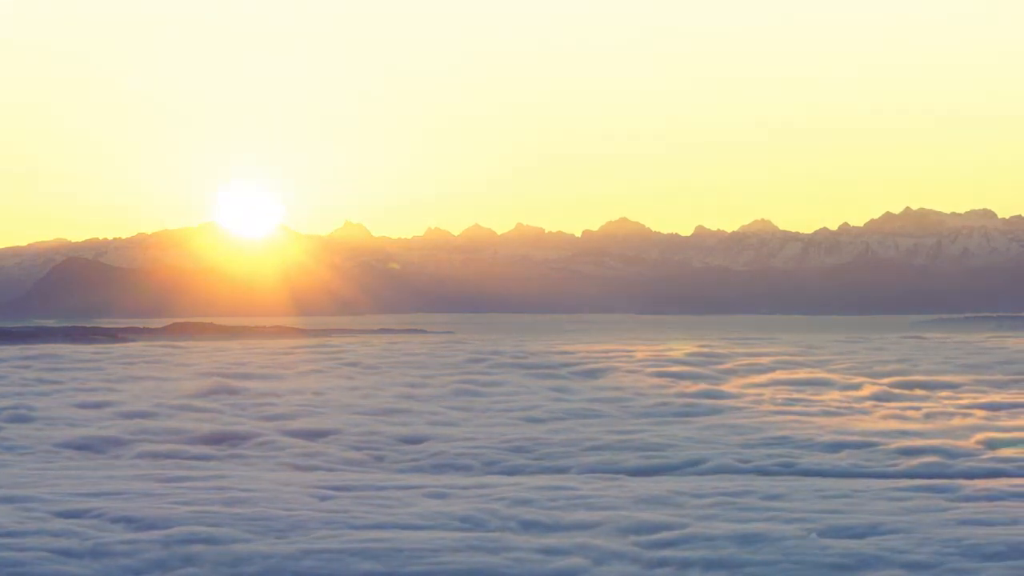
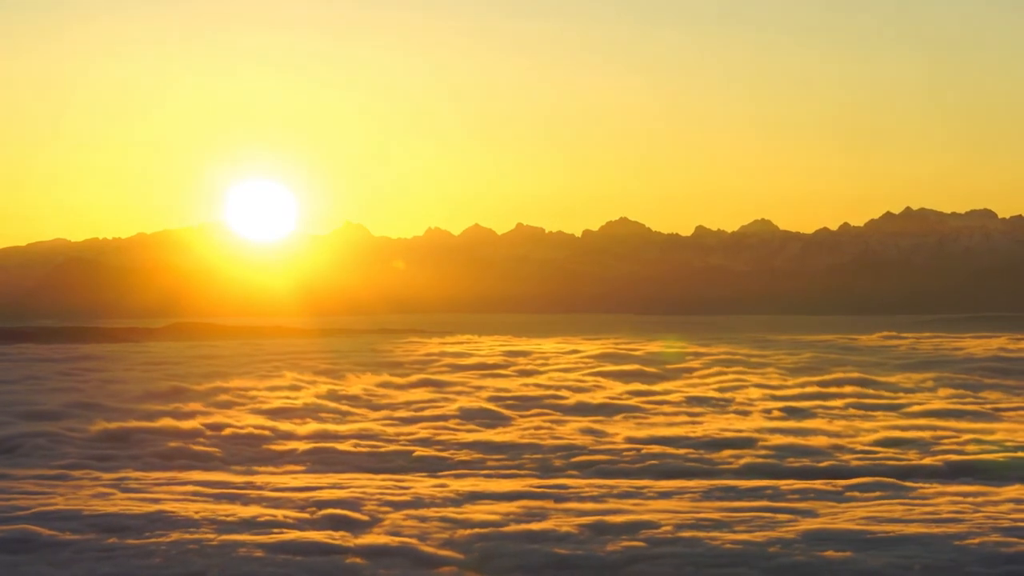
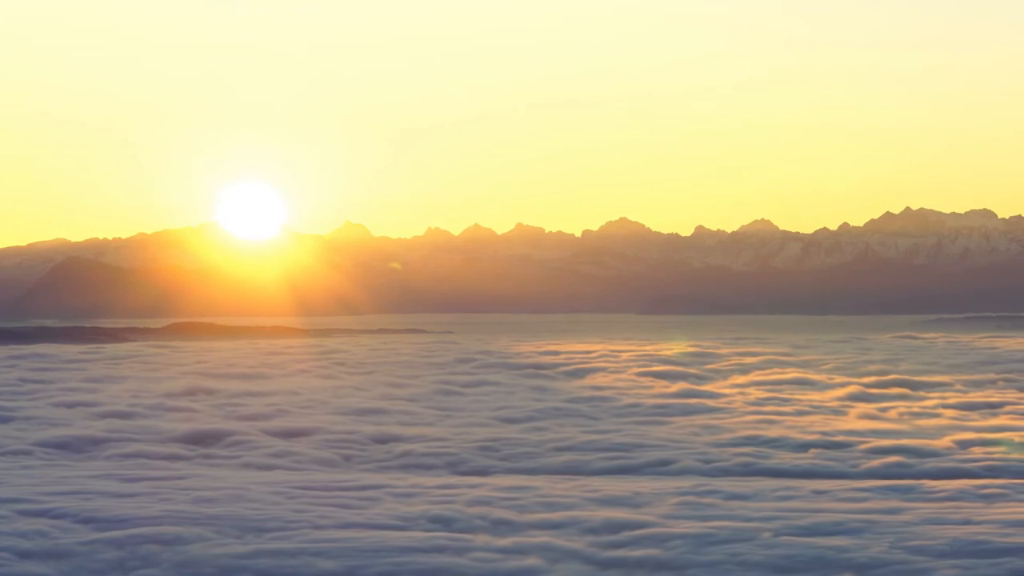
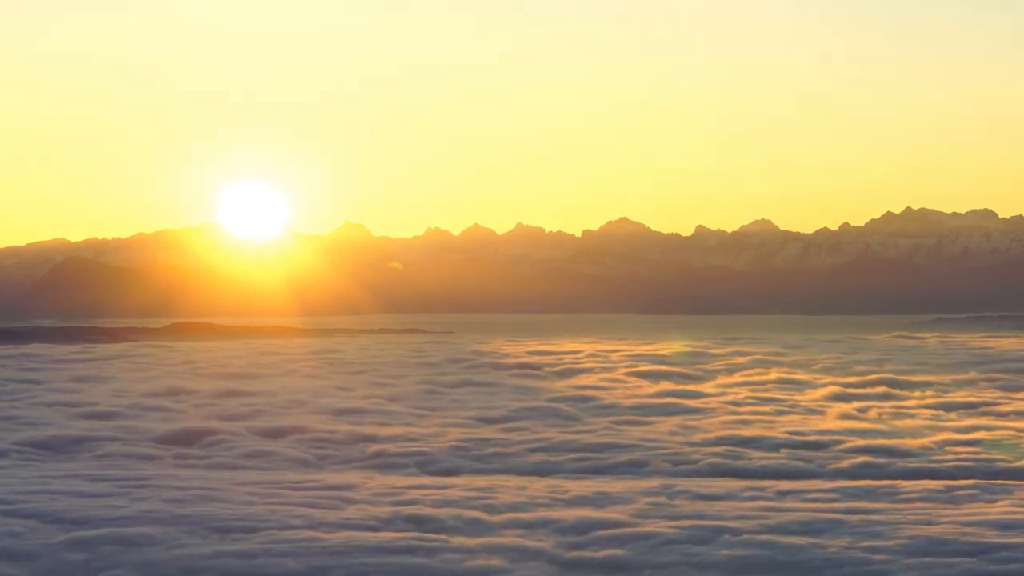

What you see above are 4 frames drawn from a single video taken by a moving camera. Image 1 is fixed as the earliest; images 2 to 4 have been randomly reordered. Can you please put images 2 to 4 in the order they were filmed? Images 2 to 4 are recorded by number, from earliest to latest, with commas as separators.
3, 4, 2
